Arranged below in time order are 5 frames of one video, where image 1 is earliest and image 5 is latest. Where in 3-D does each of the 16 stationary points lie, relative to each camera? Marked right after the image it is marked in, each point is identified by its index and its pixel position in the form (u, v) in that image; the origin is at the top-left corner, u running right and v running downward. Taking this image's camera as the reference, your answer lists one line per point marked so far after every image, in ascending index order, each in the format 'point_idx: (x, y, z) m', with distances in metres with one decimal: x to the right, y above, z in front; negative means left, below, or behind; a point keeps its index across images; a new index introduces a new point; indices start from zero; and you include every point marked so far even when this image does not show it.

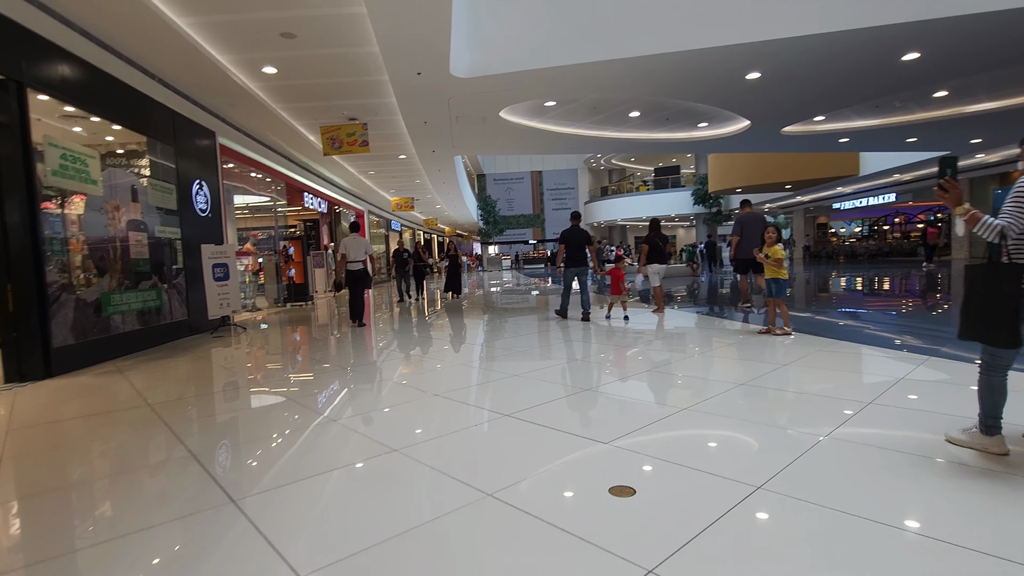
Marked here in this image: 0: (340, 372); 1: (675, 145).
0: (-1.8, -0.8, +5.5) m
1: (+3.4, +3.0, +11.0) m
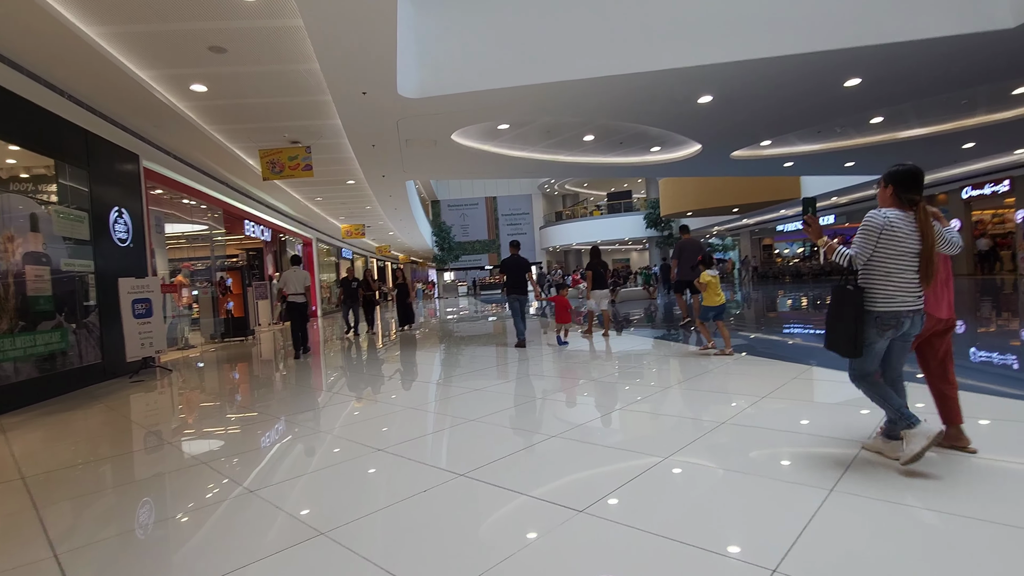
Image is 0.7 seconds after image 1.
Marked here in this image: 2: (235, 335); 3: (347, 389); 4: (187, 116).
0: (-2.2, -1.2, +5.0) m
1: (+2.4, +2.5, +11.0) m
2: (-5.8, -1.0, +10.9) m
3: (-1.8, -1.1, +5.7) m
4: (-3.9, +2.1, +6.2) m
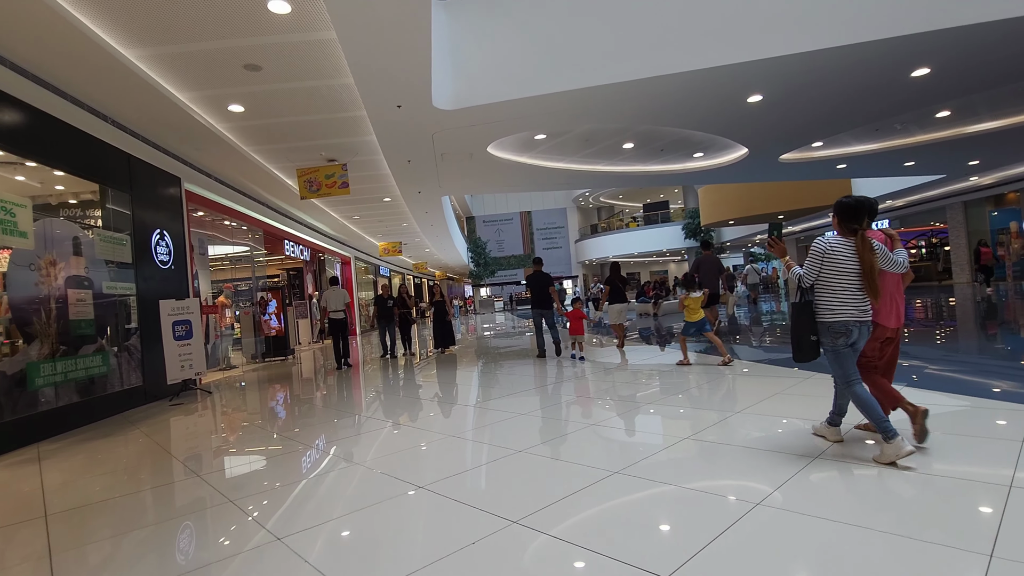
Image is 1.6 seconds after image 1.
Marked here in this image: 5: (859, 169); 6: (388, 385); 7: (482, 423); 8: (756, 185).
0: (-1.8, -1.4, +4.8) m
1: (+3.2, +2.3, +10.6) m
2: (-5.0, -1.4, +11.0) m
3: (-1.3, -1.3, +5.5) m
4: (-3.5, +1.8, +6.3) m
5: (+7.6, +2.6, +11.4) m
6: (-1.8, -1.4, +7.7) m
7: (-0.2, -1.2, +4.5) m
8: (+8.2, +3.5, +17.5) m
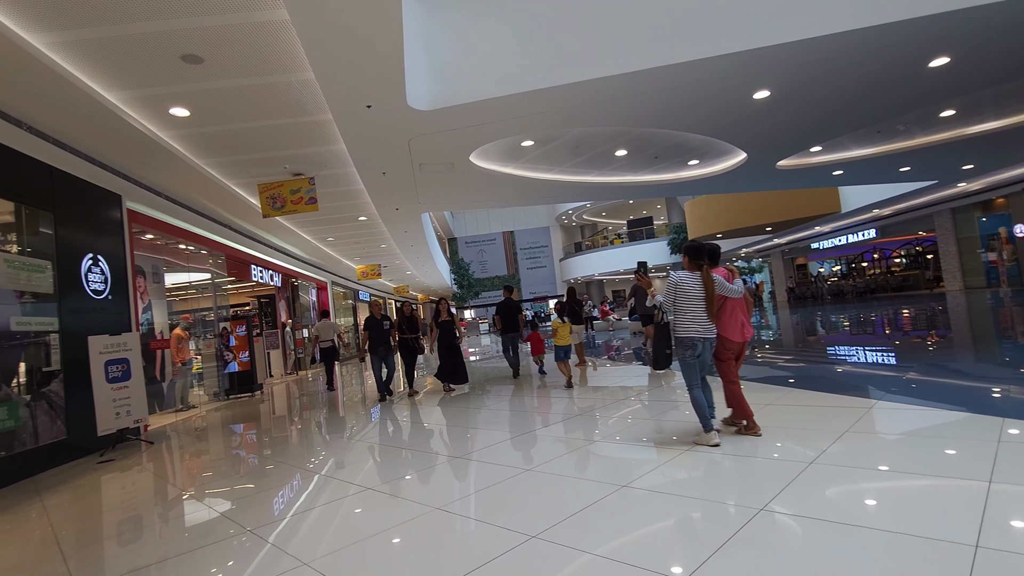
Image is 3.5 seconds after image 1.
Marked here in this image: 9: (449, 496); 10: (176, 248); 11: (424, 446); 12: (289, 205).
0: (-1.8, -1.6, +4.0) m
1: (+2.9, +2.0, +10.1) m
2: (-5.2, -2.0, +10.0) m
3: (-1.4, -1.6, +4.7) m
4: (-3.6, +1.5, +5.5) m
5: (+7.3, +2.4, +11.0) m
6: (-1.9, -1.8, +6.8) m
7: (-0.2, -1.3, +3.7) m
8: (+7.6, +3.0, +17.1) m
9: (-0.4, -1.3, +3.3) m
10: (-5.3, +0.6, +8.2) m
11: (-0.8, -1.5, +4.6) m
12: (-2.9, +1.1, +6.8) m
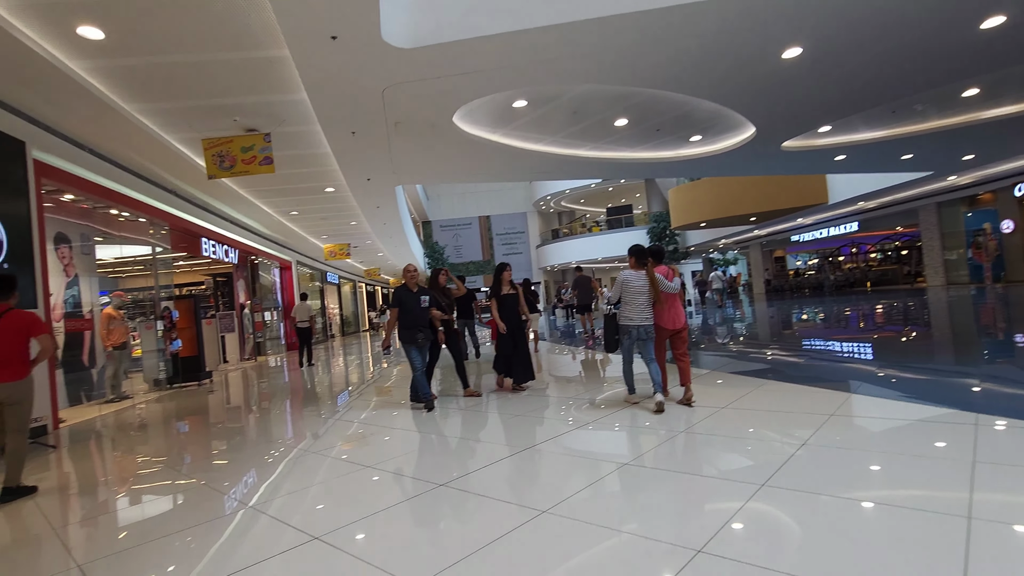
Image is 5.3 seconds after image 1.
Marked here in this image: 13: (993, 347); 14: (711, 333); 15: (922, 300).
0: (-1.9, -1.4, +3.1) m
1: (+2.6, +2.2, +9.4) m
2: (-5.6, -1.5, +8.9) m
3: (-1.5, -1.4, +3.8) m
4: (-3.7, +1.8, +4.5) m
5: (+6.9, +2.5, +10.5) m
6: (-2.1, -1.5, +6.0) m
7: (-0.3, -1.2, +2.9) m
8: (+7.0, +3.3, +16.6) m
9: (-0.4, -1.2, +2.5) m
10: (-5.5, +1.0, +7.1) m
11: (-0.9, -1.3, +3.8) m
12: (-3.0, +1.4, +5.8) m
13: (+6.5, -0.8, +7.1) m
14: (+4.9, -1.1, +12.7) m
15: (+12.0, -0.4, +15.3) m
